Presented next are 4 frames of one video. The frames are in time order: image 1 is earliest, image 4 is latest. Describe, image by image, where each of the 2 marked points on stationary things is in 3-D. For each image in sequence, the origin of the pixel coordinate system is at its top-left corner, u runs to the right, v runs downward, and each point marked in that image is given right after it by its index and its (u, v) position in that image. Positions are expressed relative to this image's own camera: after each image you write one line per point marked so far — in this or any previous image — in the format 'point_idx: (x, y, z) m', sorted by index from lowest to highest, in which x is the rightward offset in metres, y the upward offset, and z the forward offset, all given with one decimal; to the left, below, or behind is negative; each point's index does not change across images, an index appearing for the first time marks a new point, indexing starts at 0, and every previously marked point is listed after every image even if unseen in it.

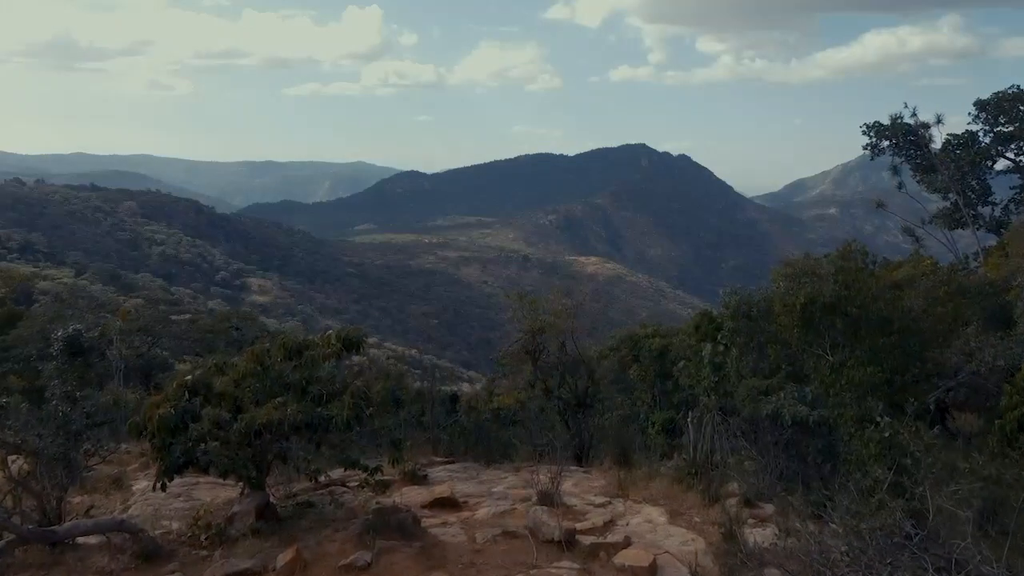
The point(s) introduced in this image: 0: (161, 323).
0: (-6.7, -0.7, +16.0) m
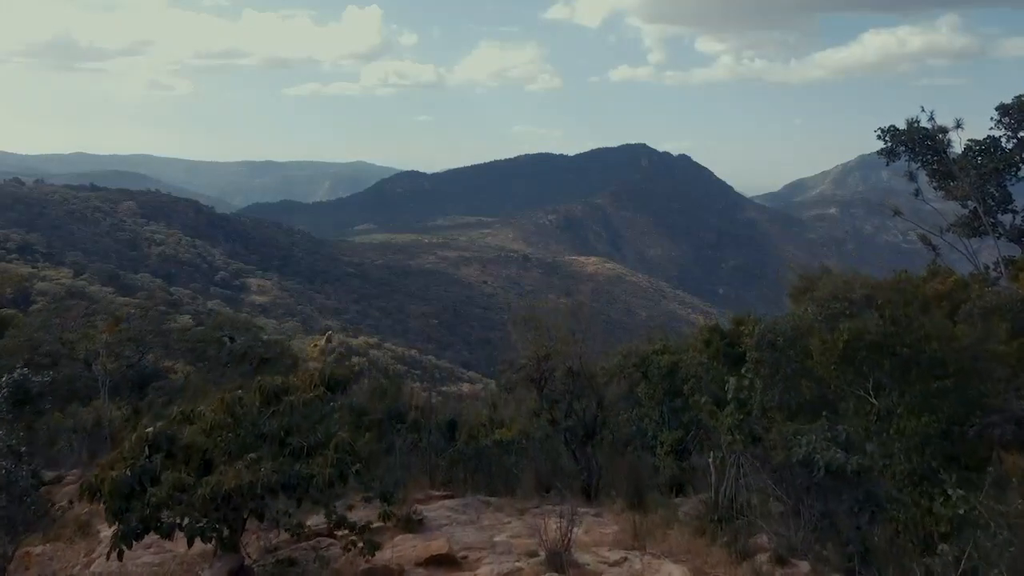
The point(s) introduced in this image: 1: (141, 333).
0: (-6.7, -0.8, +15.6) m
1: (-6.7, -0.9, +14.7) m
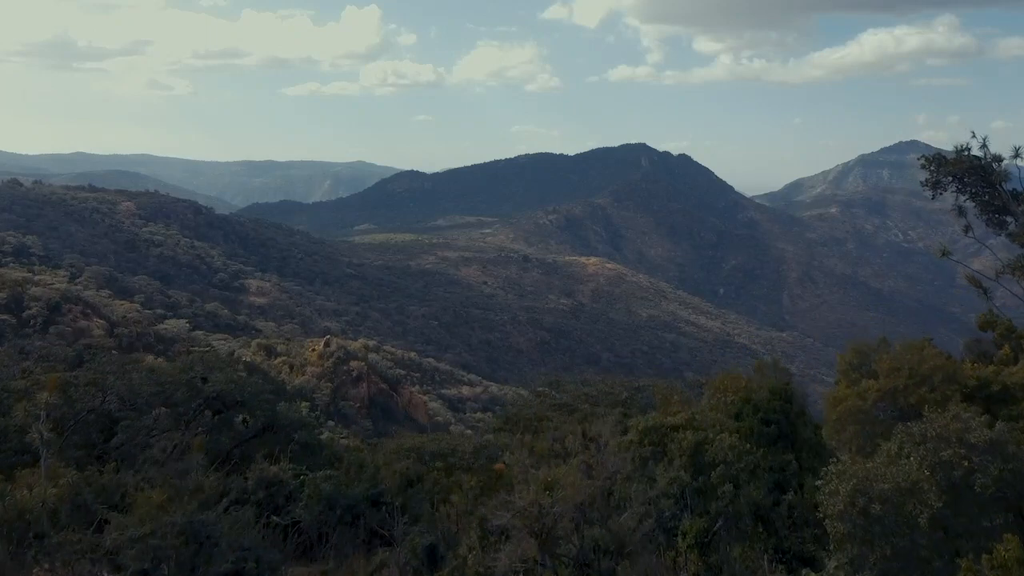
0: (-6.7, -1.3, +14.5) m
1: (-6.7, -1.4, +13.6) m
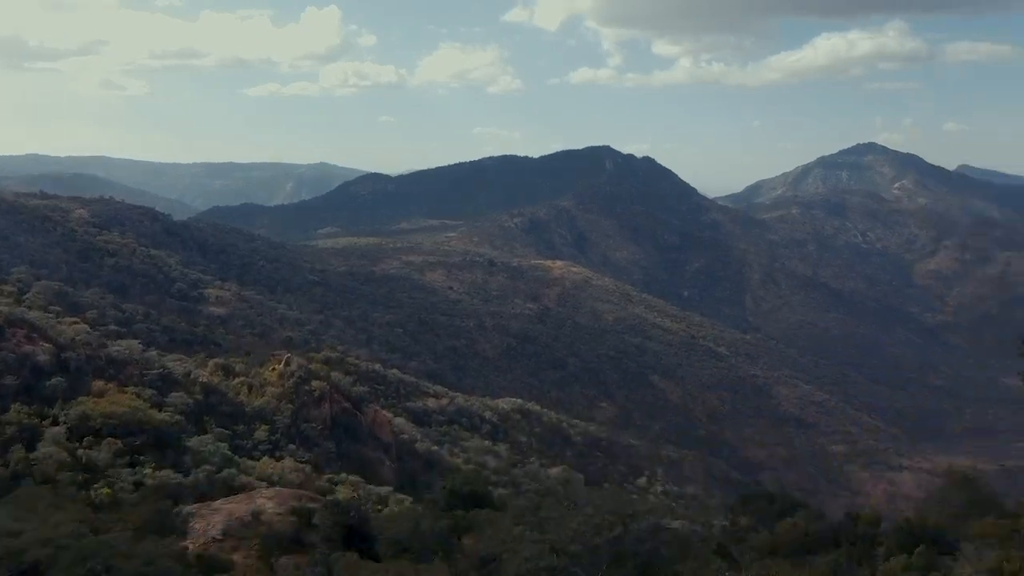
0: (-7.1, -3.3, +11.9) m
1: (-7.0, -3.4, +10.9) m
